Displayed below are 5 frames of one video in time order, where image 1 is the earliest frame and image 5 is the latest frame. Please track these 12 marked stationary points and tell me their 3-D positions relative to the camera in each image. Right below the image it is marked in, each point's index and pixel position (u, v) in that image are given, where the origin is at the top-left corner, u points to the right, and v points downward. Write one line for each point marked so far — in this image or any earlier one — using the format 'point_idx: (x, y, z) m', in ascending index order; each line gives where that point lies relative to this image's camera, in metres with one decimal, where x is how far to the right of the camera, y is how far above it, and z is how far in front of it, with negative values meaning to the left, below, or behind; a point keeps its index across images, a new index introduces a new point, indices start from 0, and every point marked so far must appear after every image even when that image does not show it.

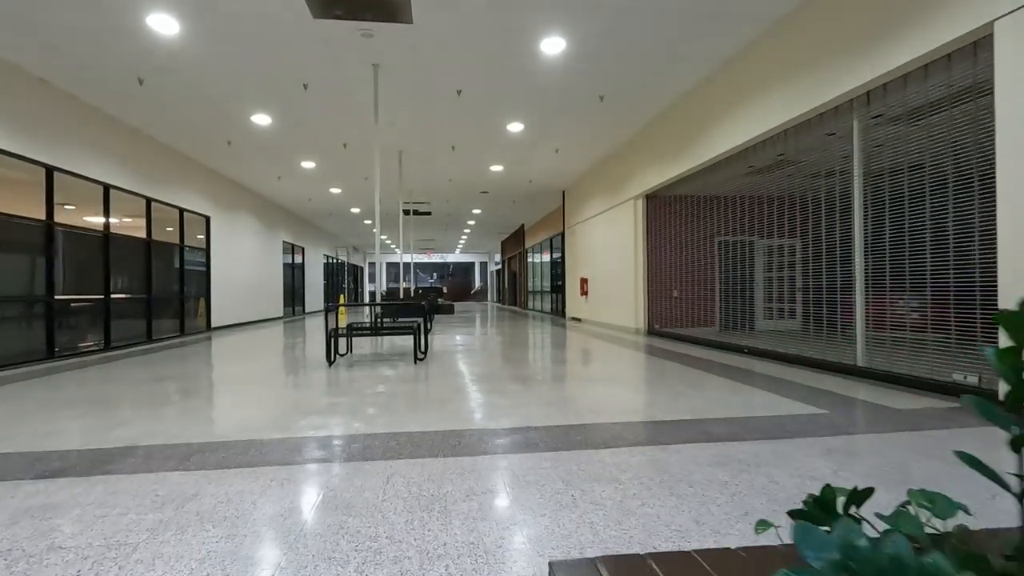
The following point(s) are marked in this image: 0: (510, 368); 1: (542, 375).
0: (0.0, -0.7, +5.1) m
1: (+0.3, -0.7, +4.6) m
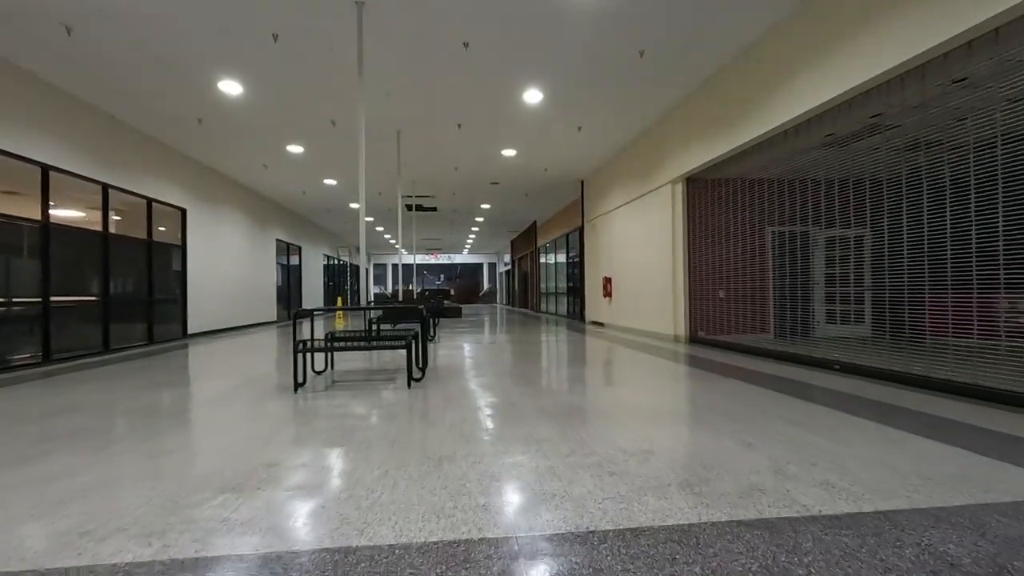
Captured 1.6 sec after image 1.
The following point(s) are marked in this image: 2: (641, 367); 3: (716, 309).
0: (+0.2, -0.7, +4.0) m
1: (+0.4, -0.7, +3.5) m
2: (+1.3, -0.8, +5.6) m
3: (+2.5, -0.2, +6.7) m
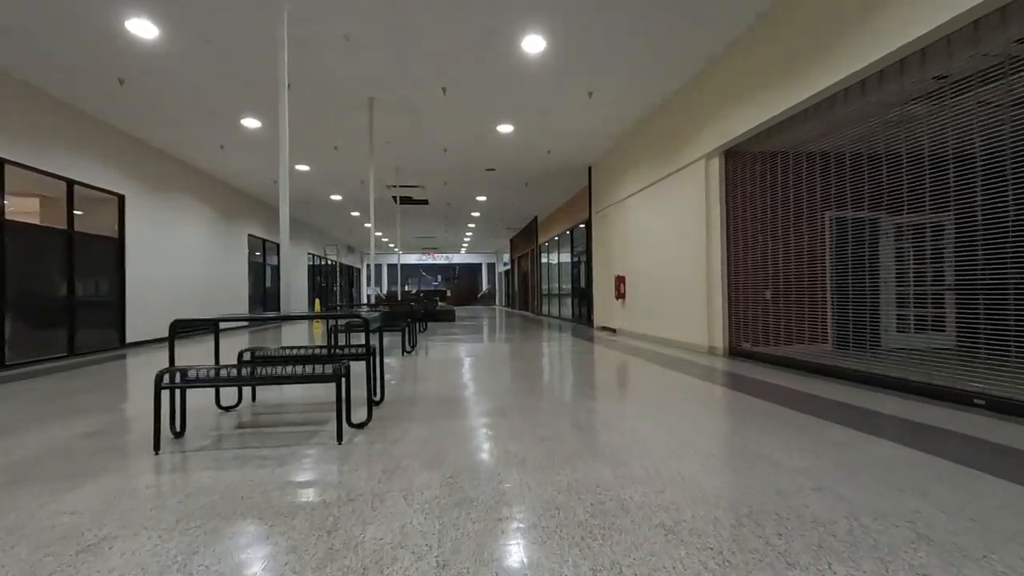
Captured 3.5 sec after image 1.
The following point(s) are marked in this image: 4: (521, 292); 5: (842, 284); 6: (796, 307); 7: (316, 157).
0: (+0.1, -0.7, +2.7) m
1: (+0.4, -0.7, +2.3) m
2: (+1.3, -0.8, +4.3) m
3: (+2.5, -0.2, +5.5) m
4: (+0.3, -0.1, +19.8) m
5: (+2.8, 0.0, +4.5) m
6: (+2.7, -0.2, +5.0) m
7: (-3.1, +2.0, +8.5) m
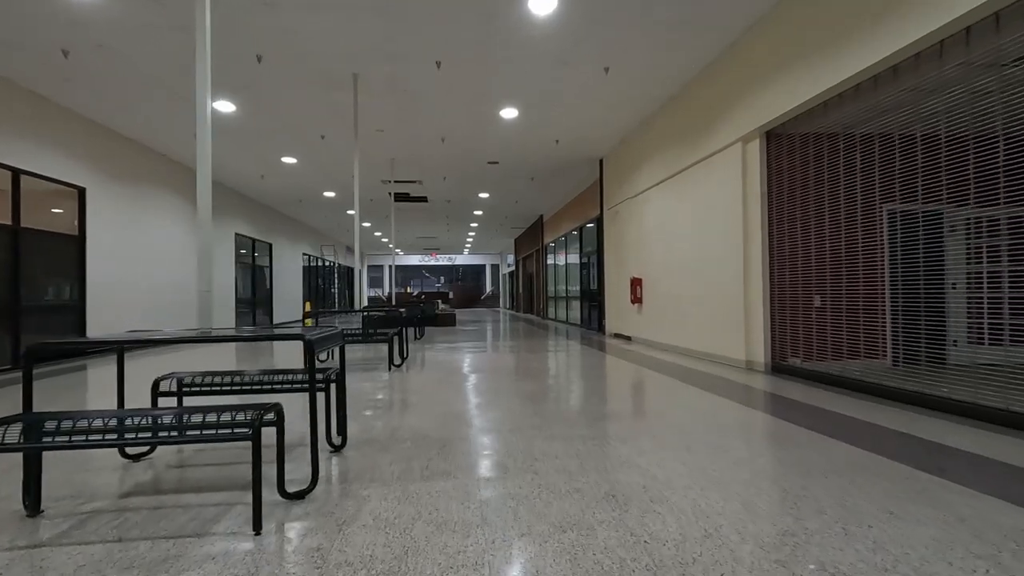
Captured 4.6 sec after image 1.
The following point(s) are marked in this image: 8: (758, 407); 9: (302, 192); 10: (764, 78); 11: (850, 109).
0: (+0.1, -0.7, +2.0) m
1: (+0.4, -0.7, +1.5) m
2: (+1.3, -0.9, +3.6) m
3: (+2.5, -0.3, +4.7) m
4: (+0.5, -0.2, +19.1) m
5: (+2.9, 0.0, +3.8) m
6: (+2.7, -0.2, +4.2) m
7: (-3.0, +2.0, +7.8) m
8: (+1.9, -0.9, +3.8) m
9: (-4.3, +1.9, +10.9) m
10: (+2.2, +1.8, +4.4) m
11: (+2.6, +1.4, +4.0) m
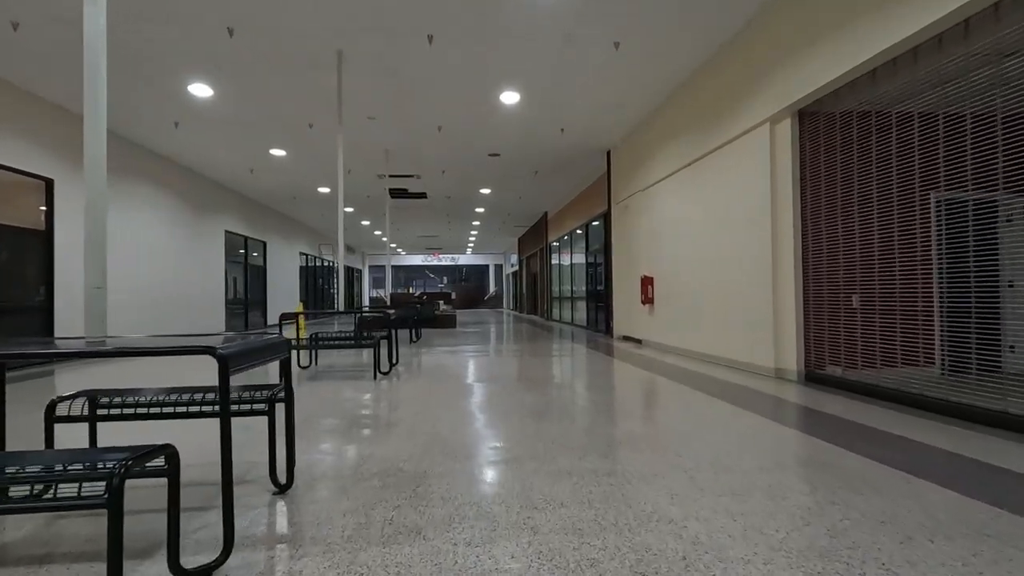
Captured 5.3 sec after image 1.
0: (+0.1, -0.7, +1.5) m
1: (+0.4, -0.7, +1.0) m
2: (+1.3, -0.8, +3.1) m
3: (+2.5, -0.3, +4.2) m
4: (+0.6, -0.2, +18.6) m
5: (+2.9, 0.0, +3.2) m
6: (+2.7, -0.2, +3.7) m
7: (-3.0, +2.0, +7.3) m
8: (+1.8, -0.9, +3.3) m
9: (-4.2, +1.9, +10.5) m
10: (+2.2, +1.8, +3.9) m
11: (+2.6, +1.4, +3.5) m
